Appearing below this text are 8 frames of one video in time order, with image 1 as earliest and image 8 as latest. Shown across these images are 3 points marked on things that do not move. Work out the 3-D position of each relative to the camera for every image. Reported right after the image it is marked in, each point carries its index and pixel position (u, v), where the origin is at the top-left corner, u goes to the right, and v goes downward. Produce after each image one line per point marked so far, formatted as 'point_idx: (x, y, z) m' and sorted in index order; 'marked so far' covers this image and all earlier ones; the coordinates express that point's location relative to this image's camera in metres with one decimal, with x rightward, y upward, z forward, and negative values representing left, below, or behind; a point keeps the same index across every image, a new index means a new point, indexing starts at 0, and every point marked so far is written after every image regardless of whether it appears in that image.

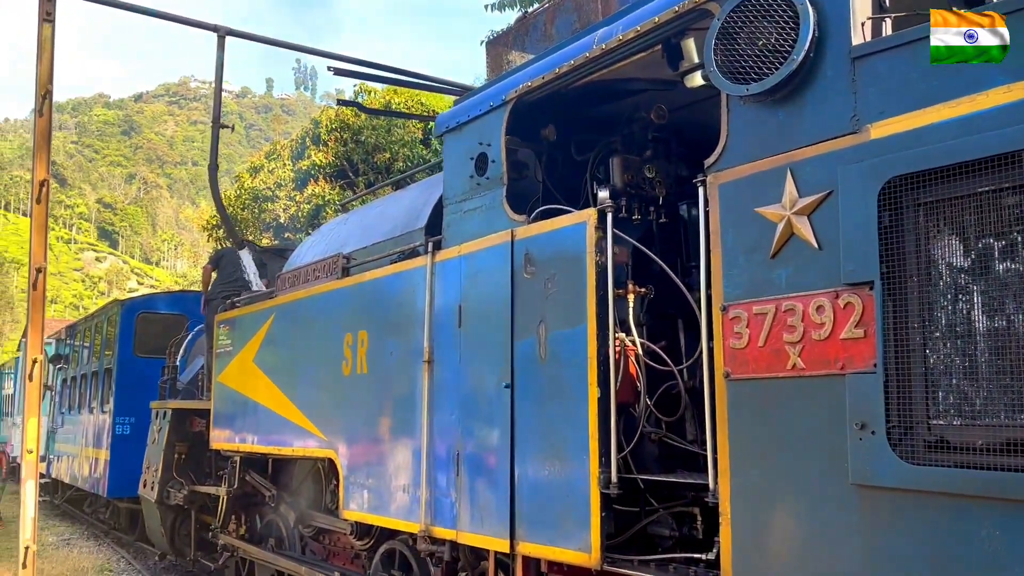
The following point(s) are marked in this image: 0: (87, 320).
0: (-5.5, -0.4, +11.5) m
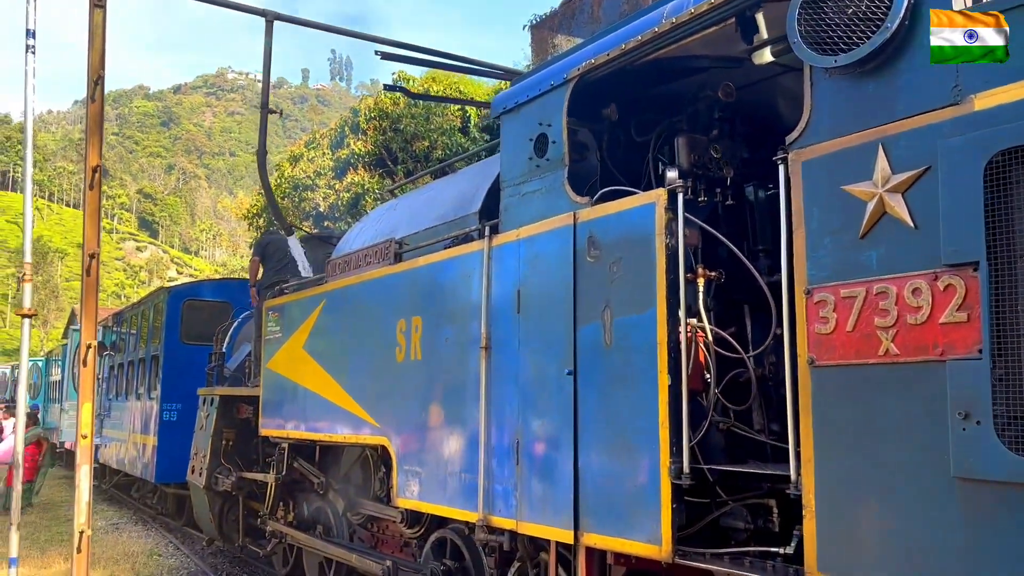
0: (-5.0, -0.3, +11.6) m
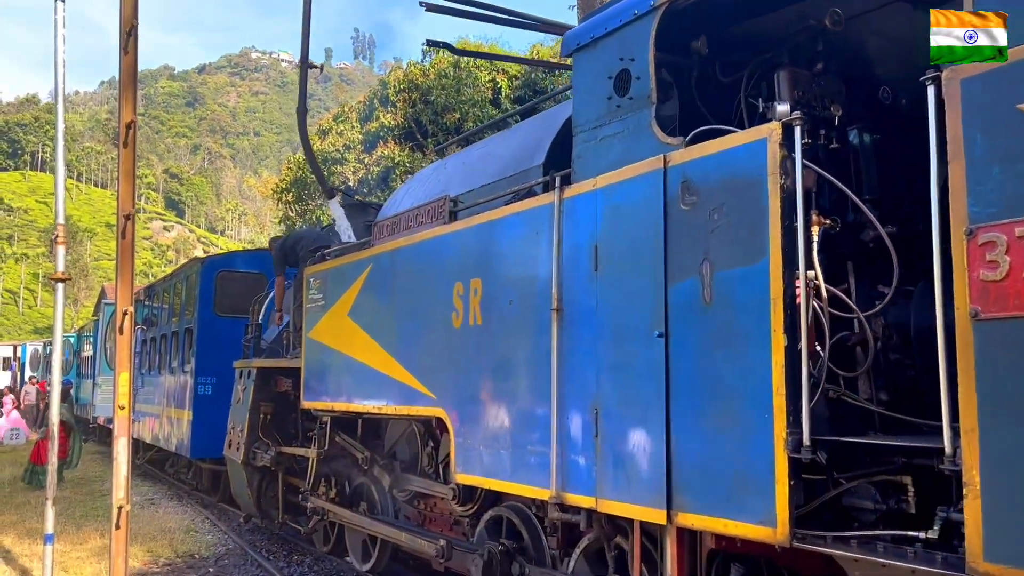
0: (-4.5, +0.1, +11.4) m
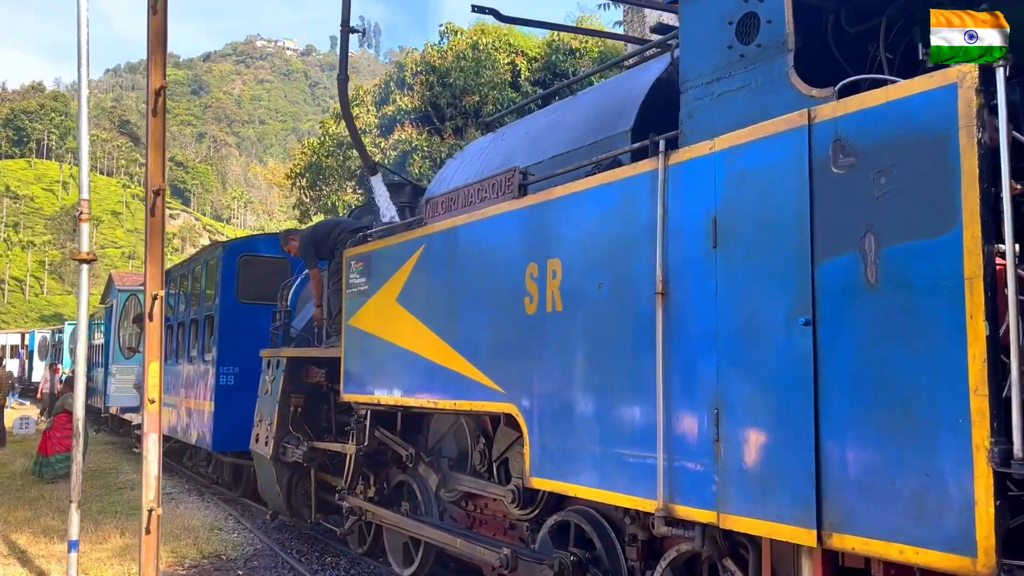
0: (-4.1, +0.3, +10.9) m
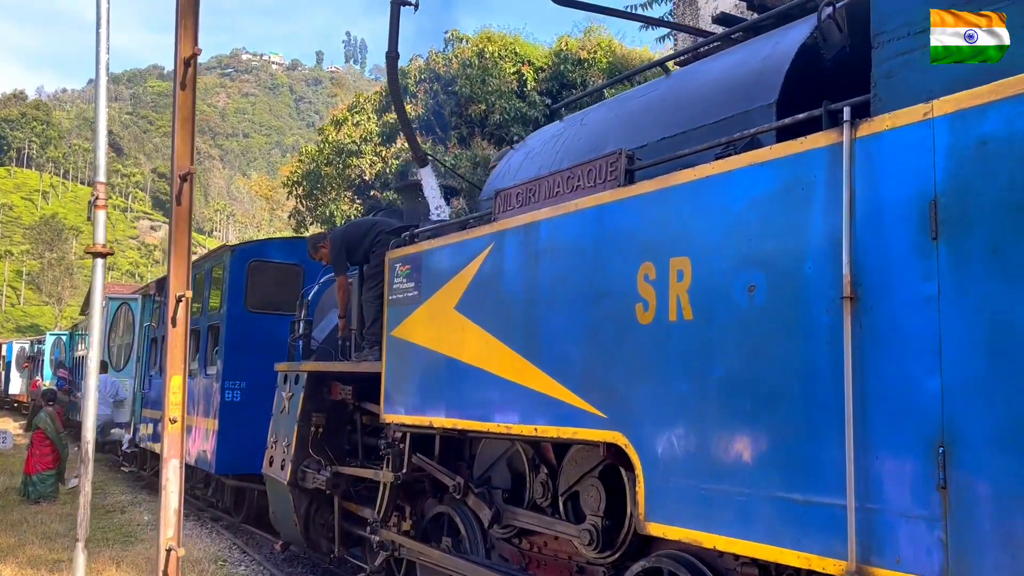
0: (-3.8, +0.2, +10.2) m
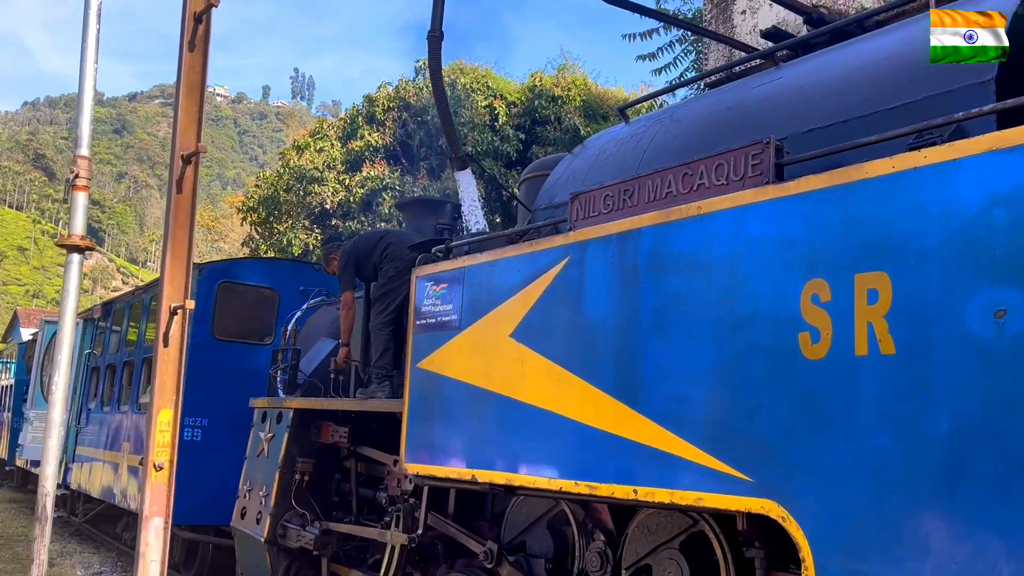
0: (-3.9, -0.1, +9.2) m
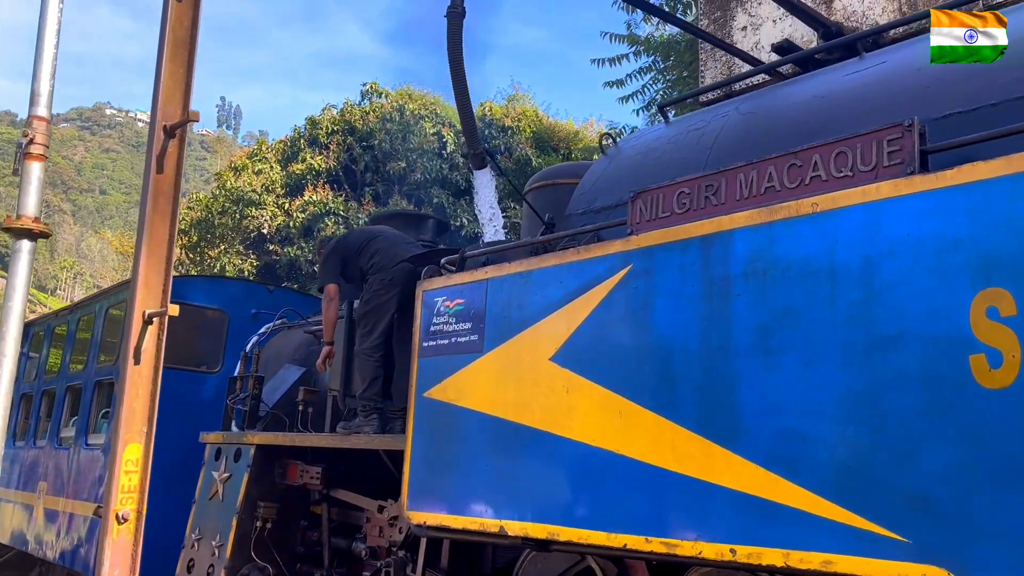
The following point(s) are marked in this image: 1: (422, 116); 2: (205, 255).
0: (-4.2, -0.3, +8.3) m
1: (-1.7, +3.4, +17.0) m
2: (-6.1, +0.7, +17.6) m
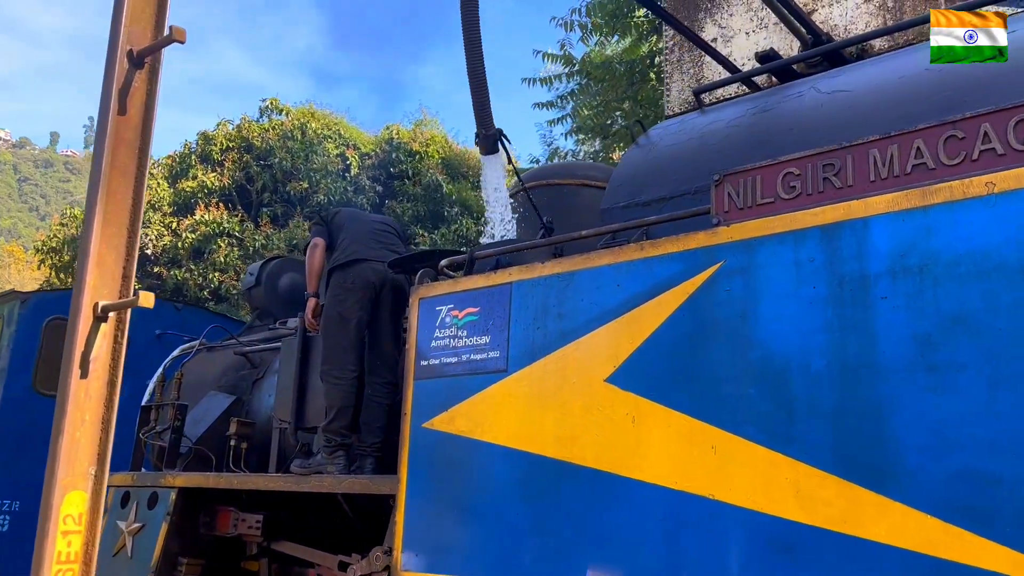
0: (-4.8, -0.4, +7.0) m
1: (-3.4, +2.8, +16.2) m
2: (-7.9, +0.2, +16.1) m
